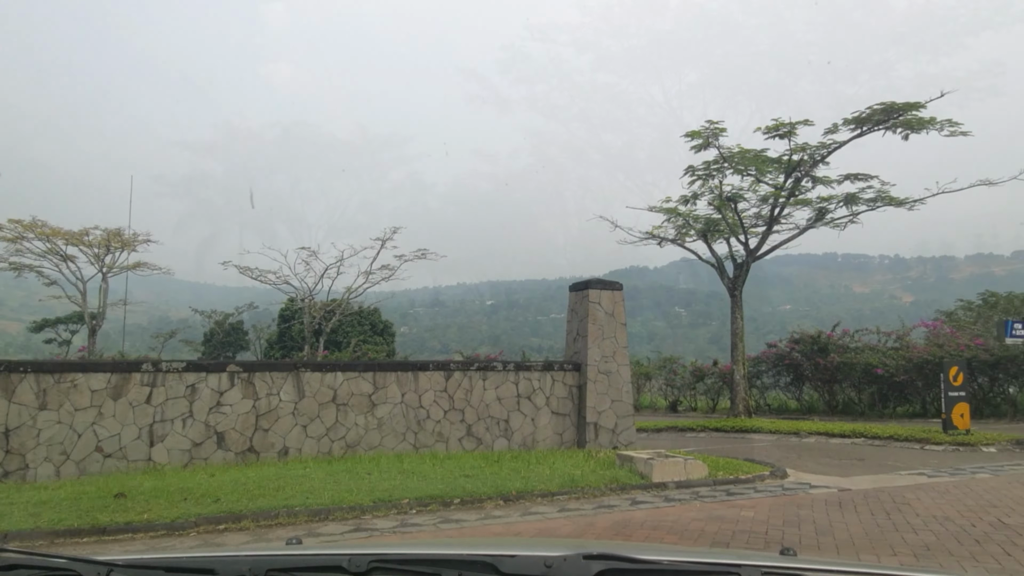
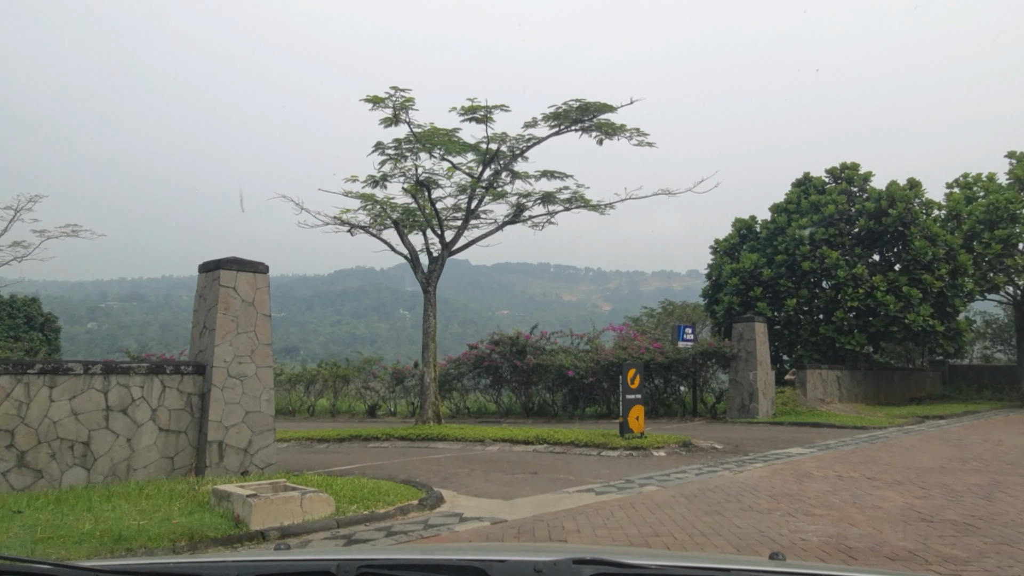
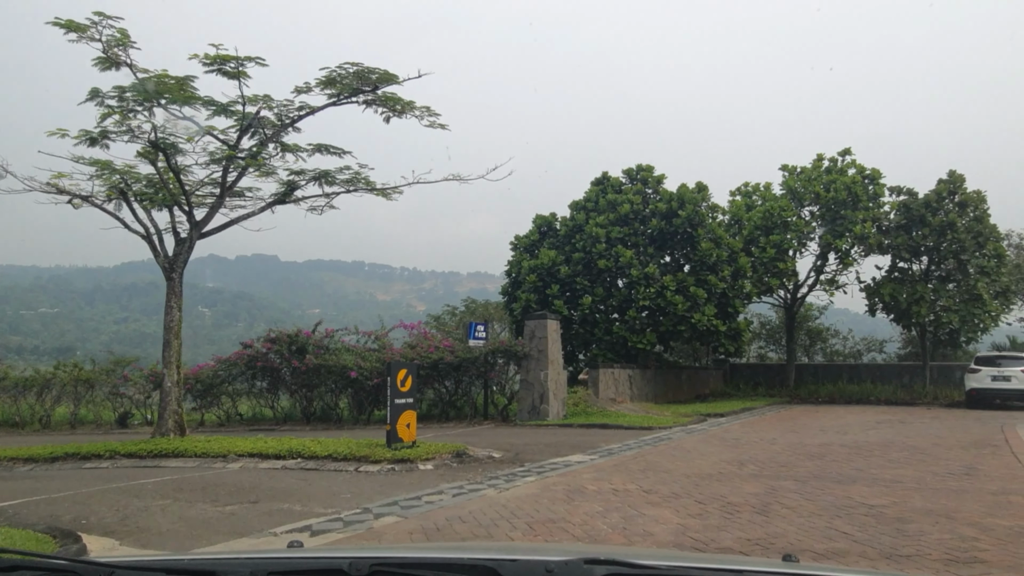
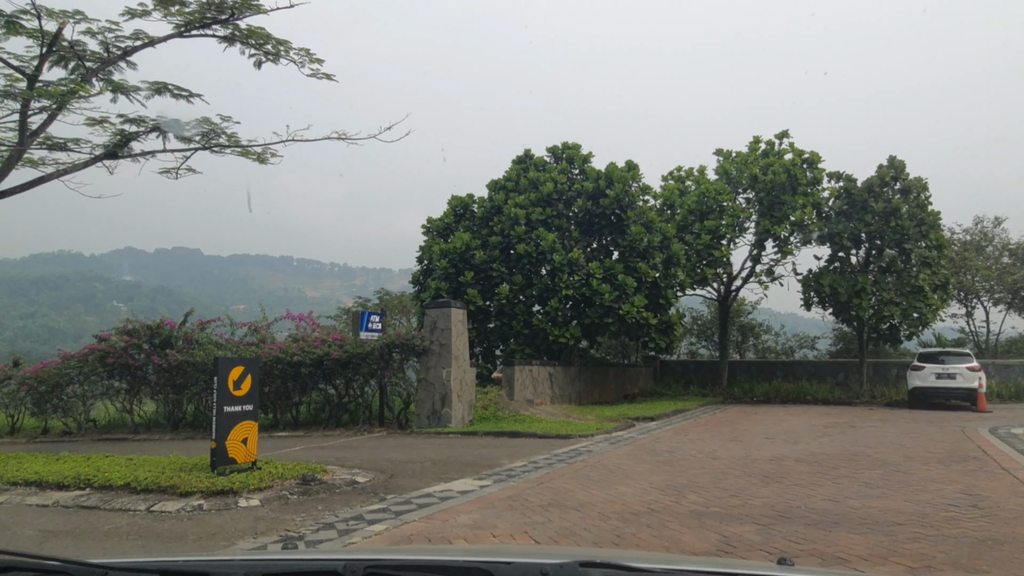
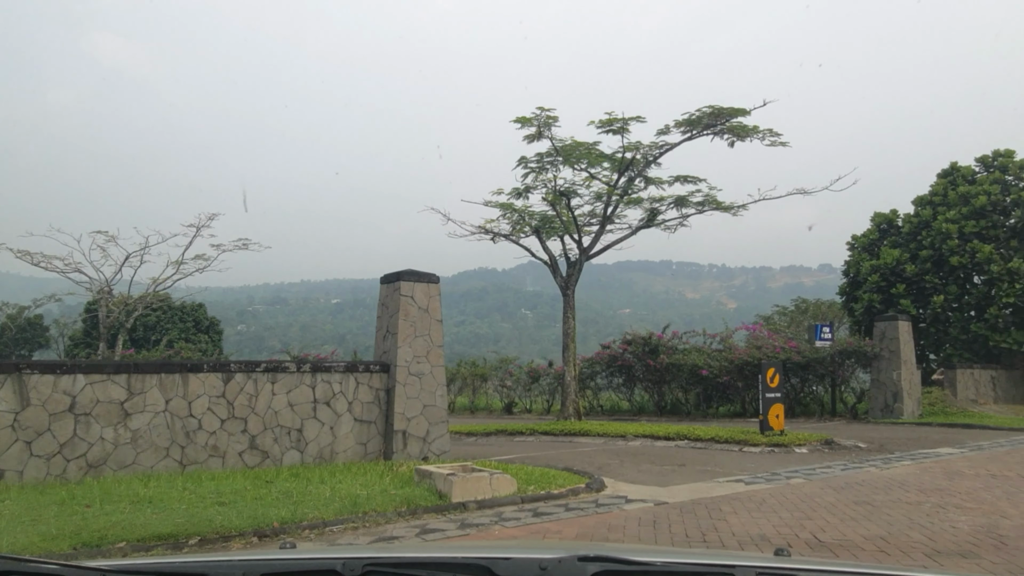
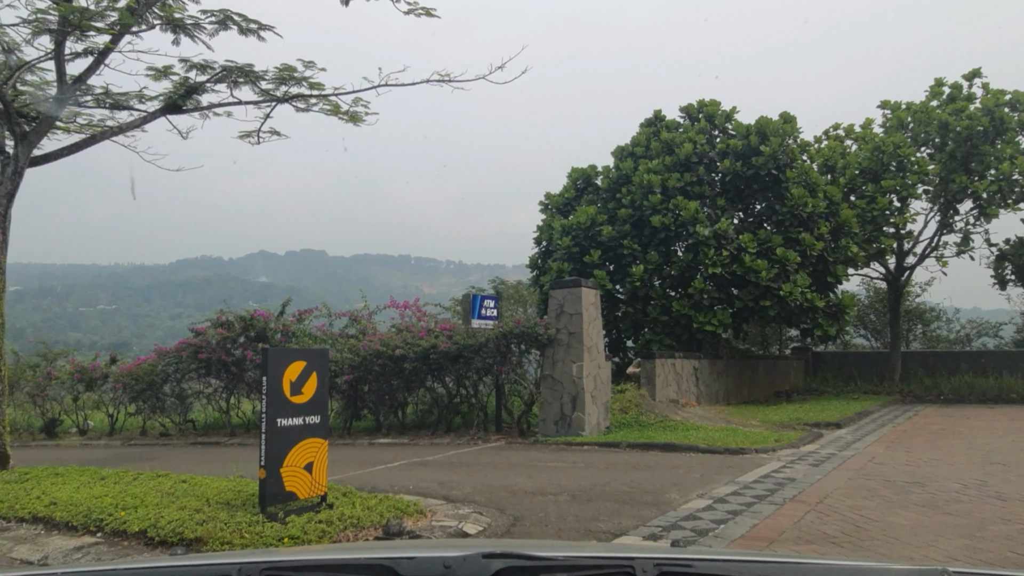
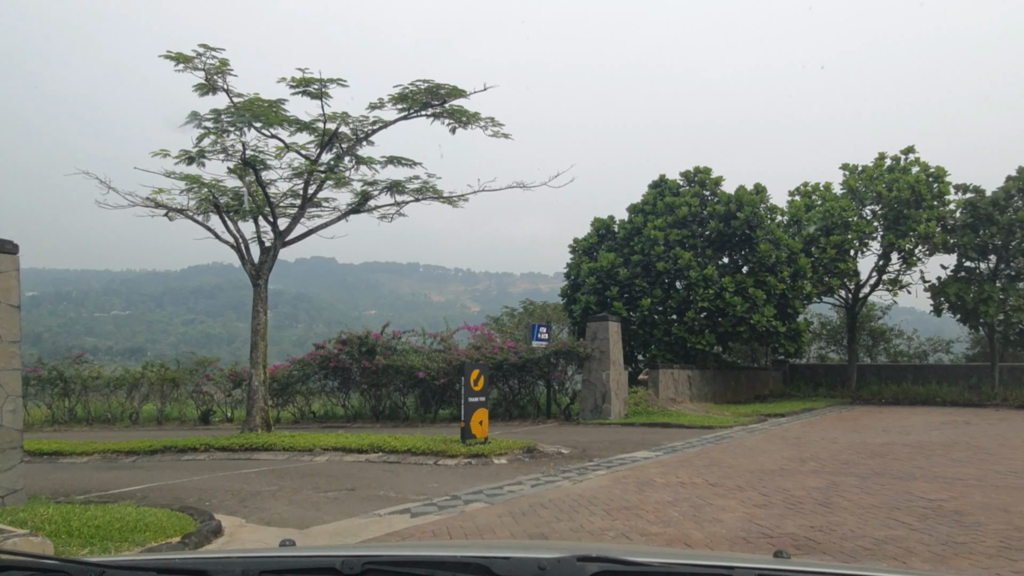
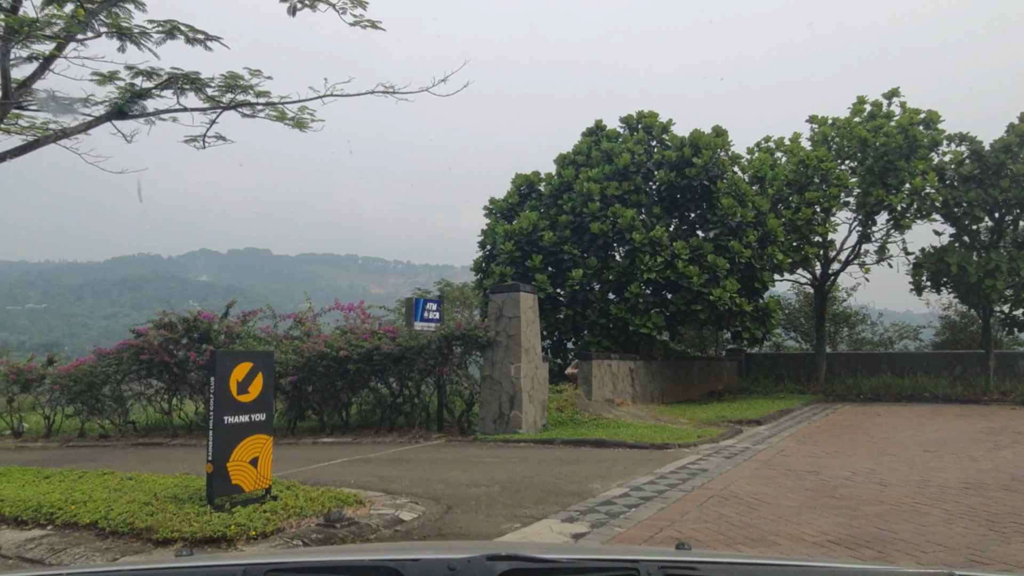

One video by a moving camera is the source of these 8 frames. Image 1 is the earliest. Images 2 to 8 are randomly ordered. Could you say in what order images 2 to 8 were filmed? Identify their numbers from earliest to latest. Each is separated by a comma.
5, 2, 7, 3, 4, 8, 6
